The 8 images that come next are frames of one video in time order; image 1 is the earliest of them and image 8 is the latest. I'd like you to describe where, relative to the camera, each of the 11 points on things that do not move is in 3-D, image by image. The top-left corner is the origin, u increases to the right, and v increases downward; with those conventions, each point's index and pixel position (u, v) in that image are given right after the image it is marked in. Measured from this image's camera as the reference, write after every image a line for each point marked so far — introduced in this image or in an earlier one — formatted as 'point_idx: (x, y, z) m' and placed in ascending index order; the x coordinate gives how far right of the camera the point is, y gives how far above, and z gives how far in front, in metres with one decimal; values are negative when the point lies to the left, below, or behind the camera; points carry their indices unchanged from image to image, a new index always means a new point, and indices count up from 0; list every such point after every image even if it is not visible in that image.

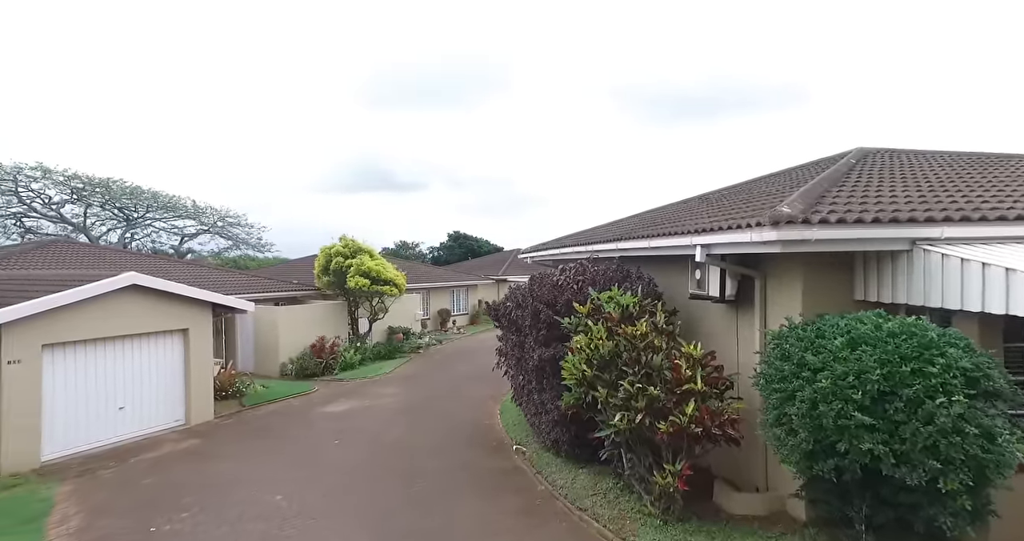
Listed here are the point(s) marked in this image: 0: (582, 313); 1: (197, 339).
0: (+0.7, -0.5, +5.8) m
1: (-6.4, -1.4, +11.3) m
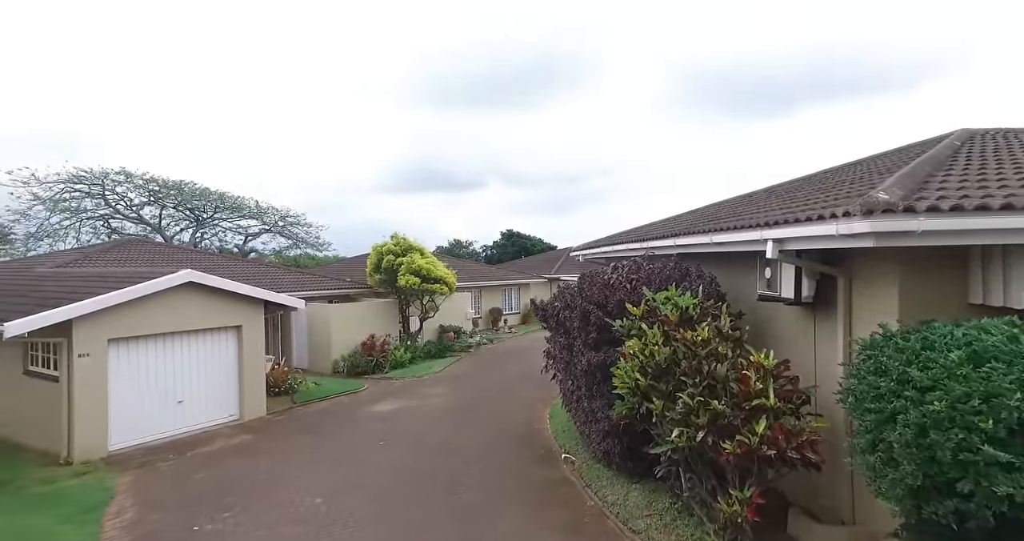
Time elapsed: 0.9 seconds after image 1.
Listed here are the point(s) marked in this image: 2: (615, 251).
0: (+1.2, -0.4, +5.3) m
1: (-5.3, -1.3, +11.5) m
2: (+1.9, +0.4, +10.1) m
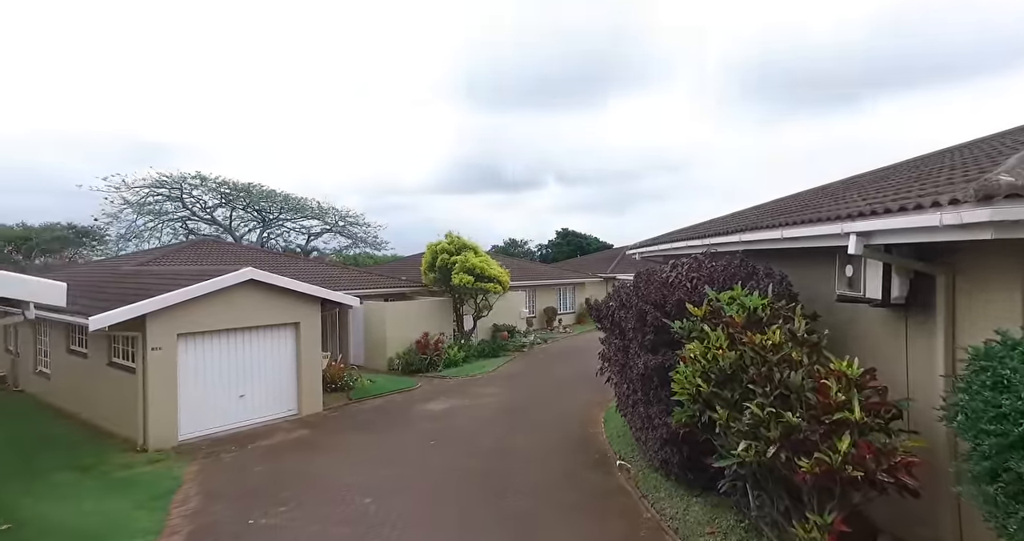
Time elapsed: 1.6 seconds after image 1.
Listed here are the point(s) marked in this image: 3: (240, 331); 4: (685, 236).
0: (+1.6, -0.4, +4.9) m
1: (-4.2, -1.3, +11.7) m
2: (+2.8, +0.4, +9.7) m
3: (-5.2, -1.2, +10.6) m
4: (+3.1, +0.6, +9.8) m
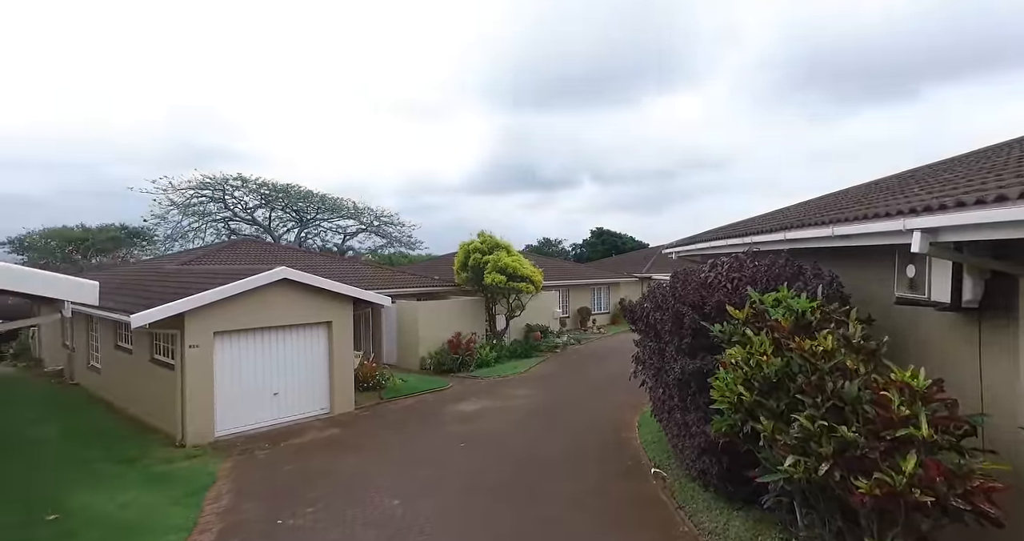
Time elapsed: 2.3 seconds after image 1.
0: (+1.9, -0.4, +4.6) m
1: (-3.6, -1.3, +11.7) m
2: (+3.4, +0.4, +9.3) m
3: (-4.6, -1.1, +10.7) m
4: (+3.6, +0.6, +9.4) m
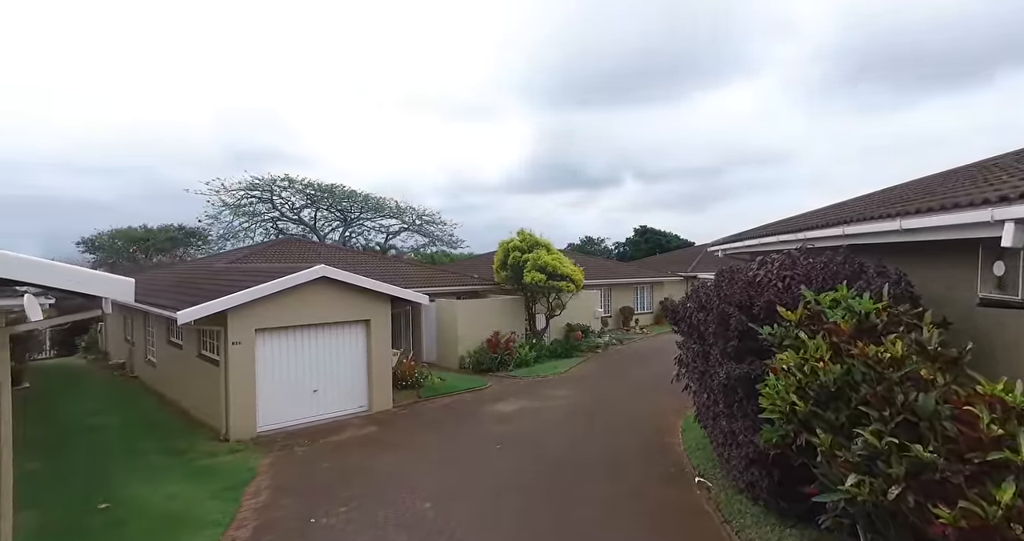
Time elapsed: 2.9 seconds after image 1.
0: (+2.1, -0.4, +4.3) m
1: (-2.8, -1.2, +11.8) m
2: (+4.0, +0.4, +8.8) m
3: (-3.9, -1.1, +10.8) m
4: (+4.2, +0.6, +8.8) m
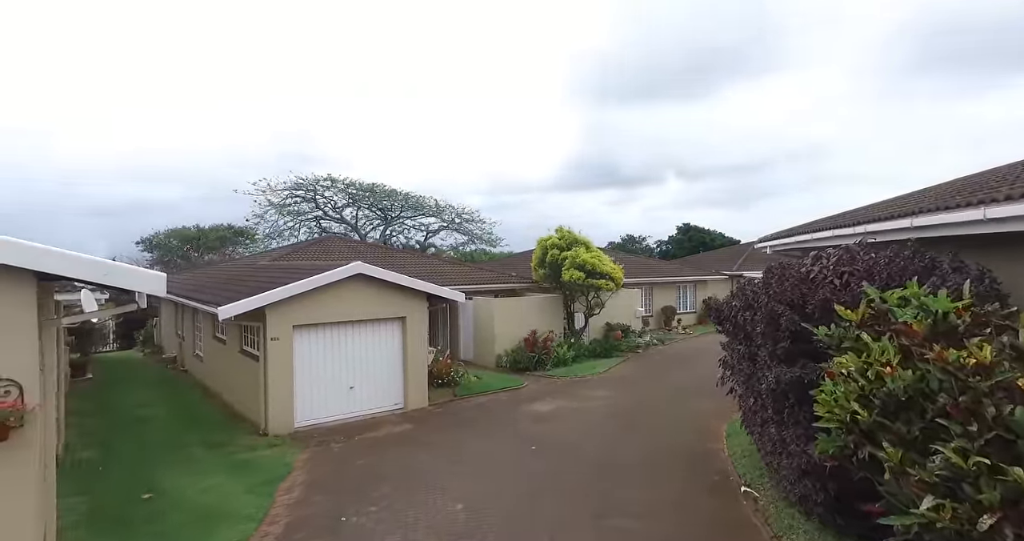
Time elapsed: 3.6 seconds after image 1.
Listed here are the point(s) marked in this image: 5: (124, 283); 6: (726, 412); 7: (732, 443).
0: (+2.4, -0.4, +3.9) m
1: (-2.0, -1.2, +11.7) m
2: (+4.5, +0.5, +8.2) m
3: (-3.2, -1.1, +10.9) m
4: (+4.8, +0.7, +8.3) m
5: (-3.3, -0.1, +4.7) m
6: (+4.1, -2.7, +10.6) m
7: (+3.3, -2.6, +8.2) m
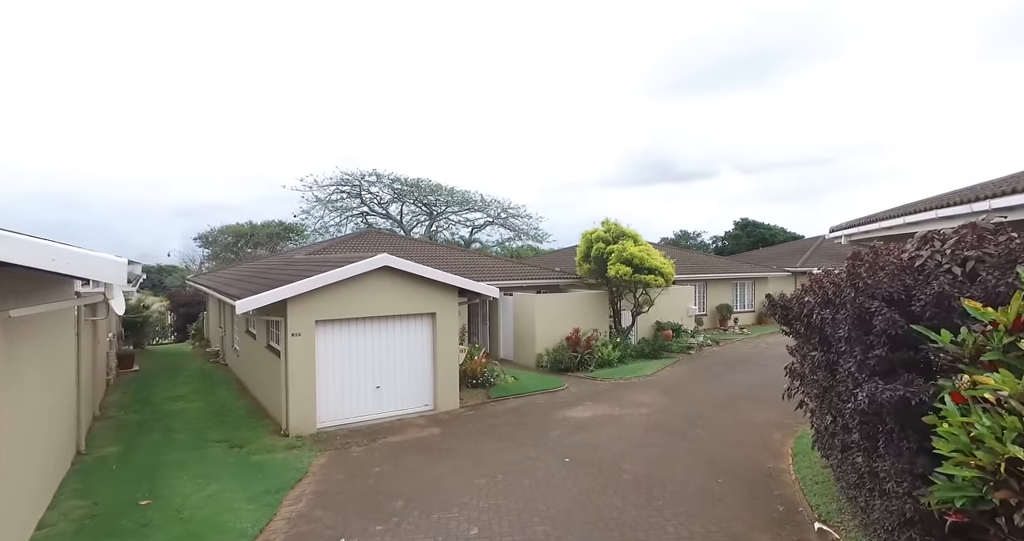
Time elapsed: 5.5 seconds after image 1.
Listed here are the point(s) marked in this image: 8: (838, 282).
0: (+2.4, -0.3, +2.8) m
1: (-1.2, -1.0, +11.0) m
2: (+4.9, +0.6, +6.9) m
3: (-2.5, -0.9, +10.2) m
4: (+5.2, +0.8, +7.0) m
5: (-3.2, 0.0, +4.1) m
6: (+4.7, -2.6, +9.4) m
7: (+3.7, -2.5, +7.0) m
8: (+2.7, -0.1, +4.6) m
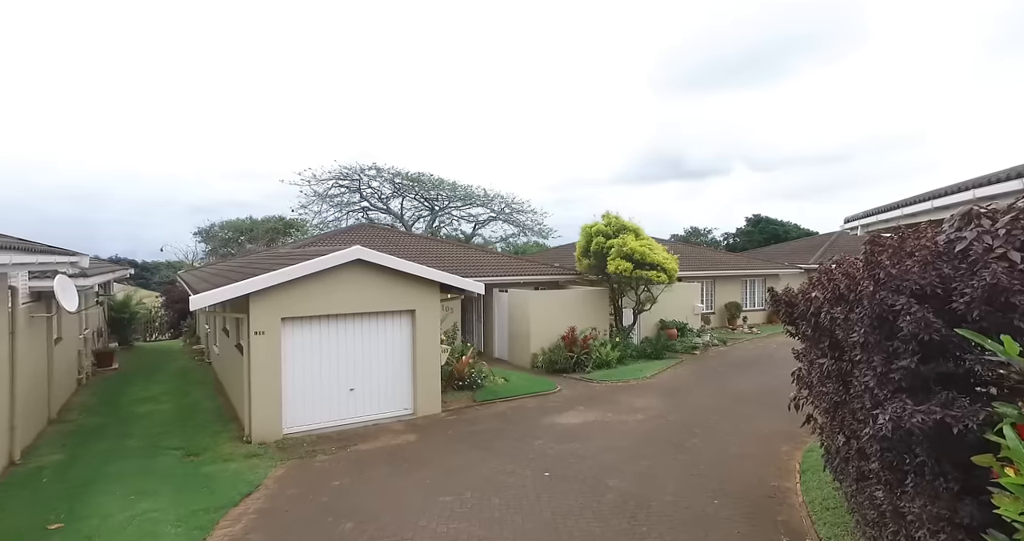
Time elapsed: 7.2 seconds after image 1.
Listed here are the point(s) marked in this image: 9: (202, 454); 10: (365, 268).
0: (+1.9, -0.2, +1.9) m
1: (-1.5, -0.9, +10.2) m
2: (+4.6, +0.7, +6.0) m
3: (-2.8, -0.8, +9.5) m
4: (+4.8, +0.9, +6.1) m
5: (-3.6, +0.1, +3.4) m
6: (+4.4, -2.5, +8.5) m
7: (+3.3, -2.4, +6.2) m
8: (+2.3, 0.0, +3.7) m
9: (-4.6, -2.7, +8.1) m
10: (-2.5, 0.0, +9.5) m
